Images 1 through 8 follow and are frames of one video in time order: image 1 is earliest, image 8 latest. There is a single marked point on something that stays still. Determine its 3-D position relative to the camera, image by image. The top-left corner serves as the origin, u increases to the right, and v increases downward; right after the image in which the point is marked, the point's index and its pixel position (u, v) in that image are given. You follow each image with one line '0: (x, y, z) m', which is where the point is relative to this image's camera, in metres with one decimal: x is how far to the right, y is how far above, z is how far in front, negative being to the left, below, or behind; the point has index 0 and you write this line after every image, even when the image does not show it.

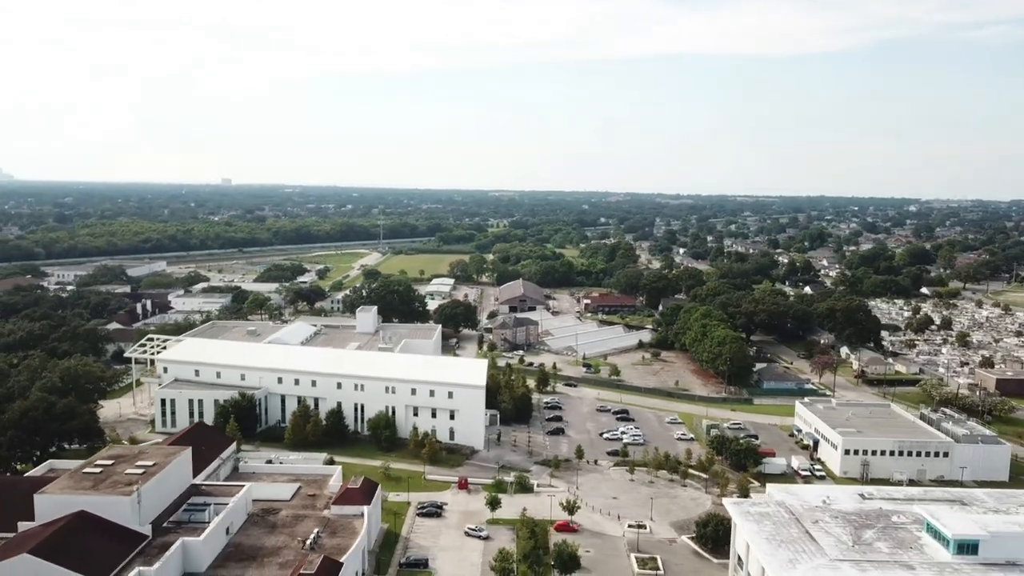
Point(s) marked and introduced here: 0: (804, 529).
0: (+4.8, -4.0, +13.6) m
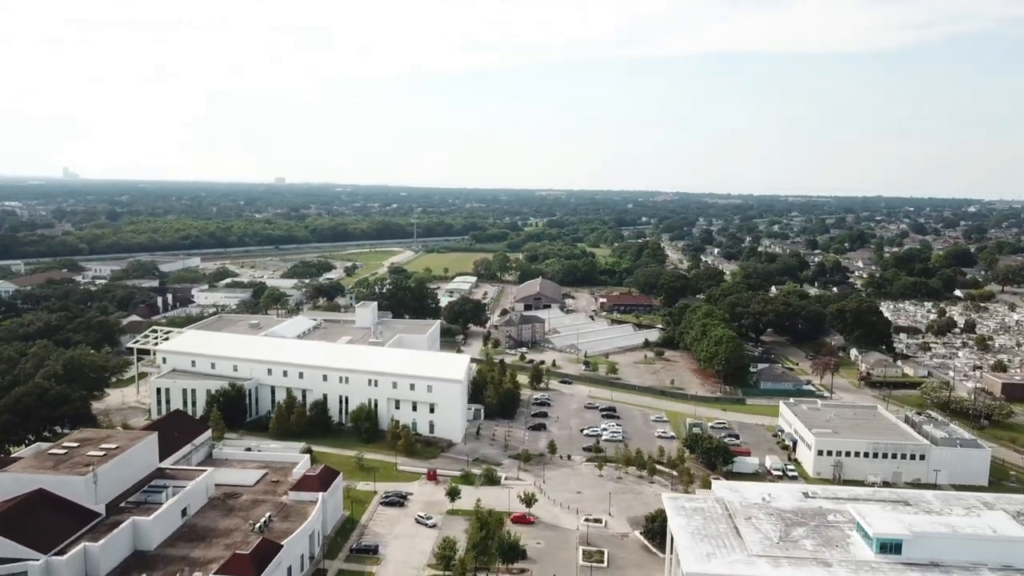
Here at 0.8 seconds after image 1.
0: (+3.7, -3.9, +13.7) m
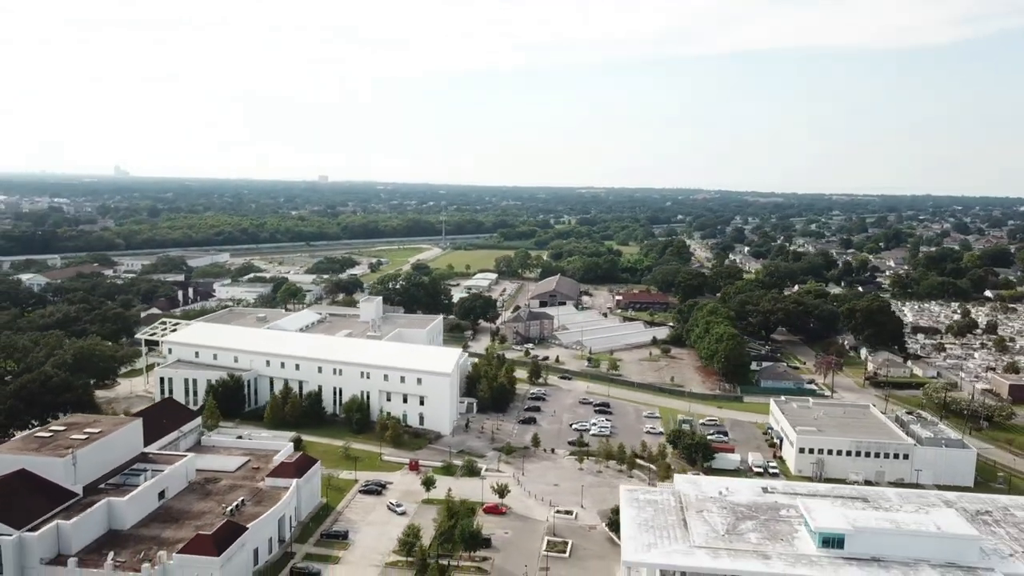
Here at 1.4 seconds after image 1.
0: (+2.9, -3.8, +13.8) m
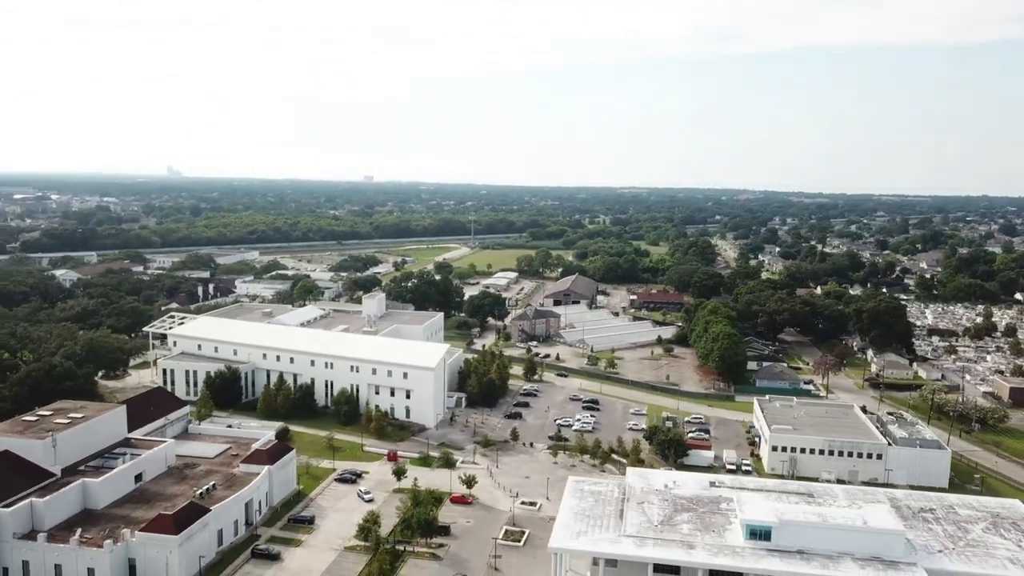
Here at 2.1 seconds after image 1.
0: (+1.9, -3.8, +14.2) m
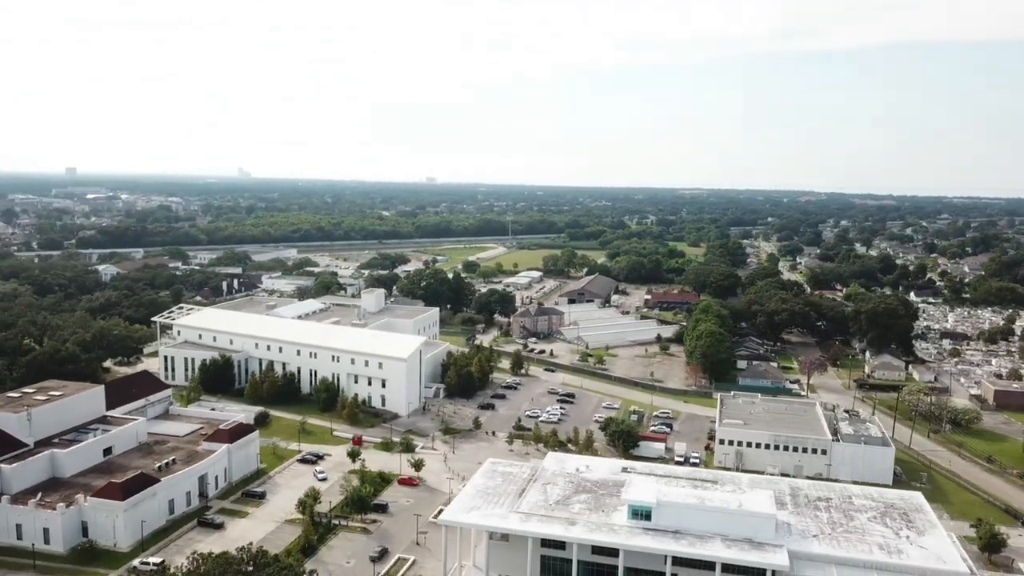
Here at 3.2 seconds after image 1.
0: (+0.2, -3.6, +15.0) m
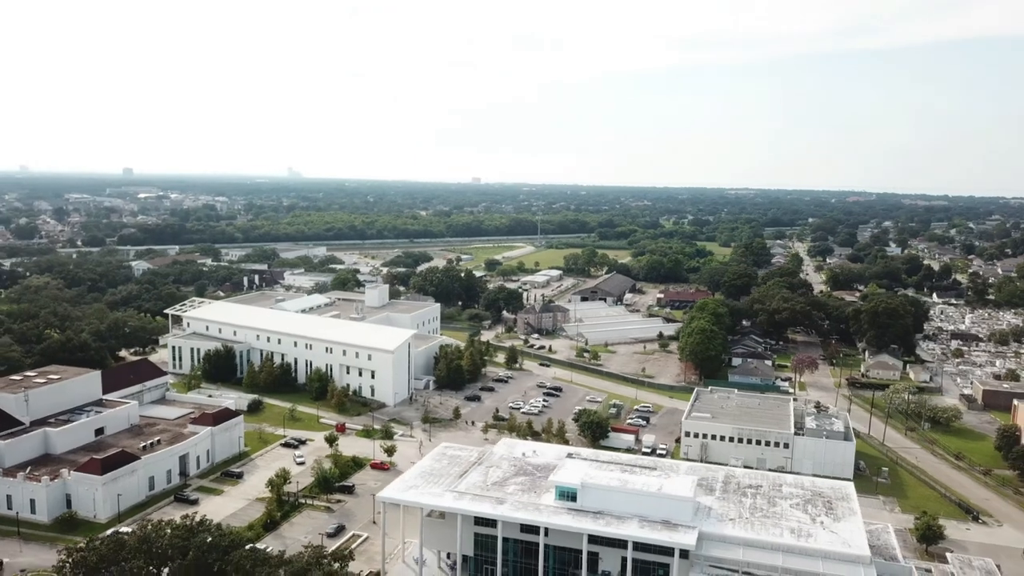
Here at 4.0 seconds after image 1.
0: (-0.8, -3.5, +15.8) m
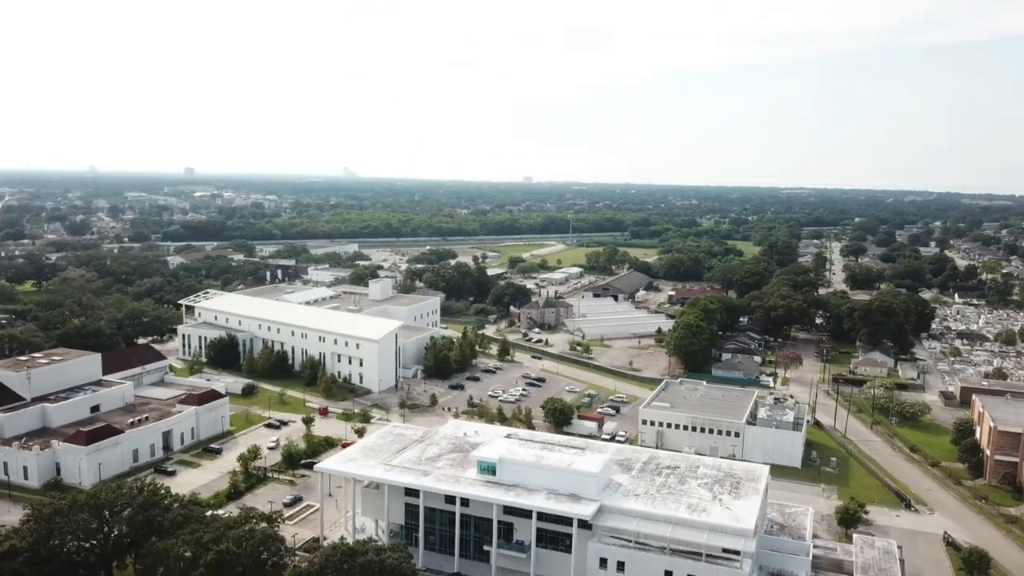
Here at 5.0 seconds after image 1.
0: (-2.2, -3.3, +17.1) m
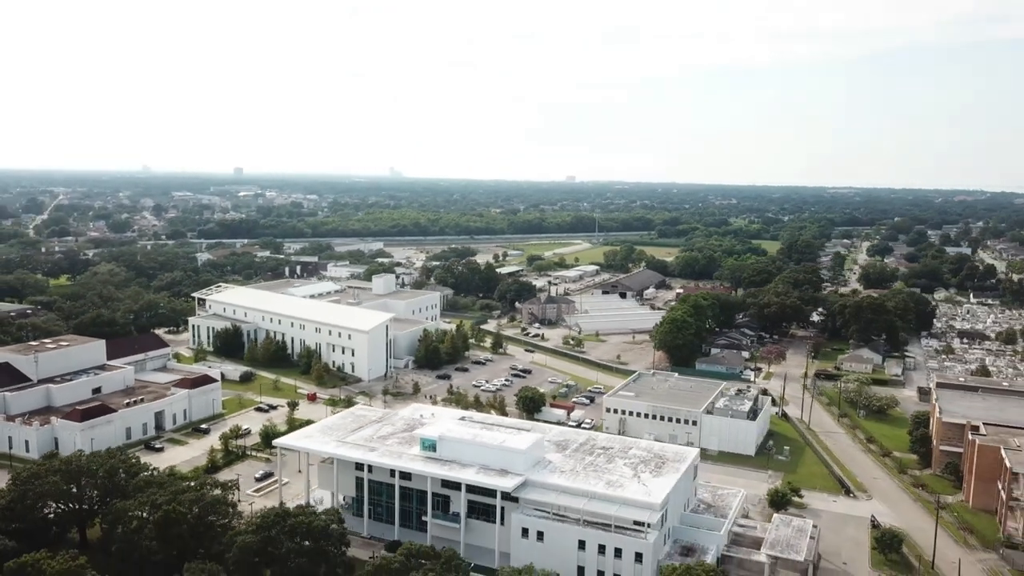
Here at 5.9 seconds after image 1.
0: (-3.3, -3.1, +18.4) m
